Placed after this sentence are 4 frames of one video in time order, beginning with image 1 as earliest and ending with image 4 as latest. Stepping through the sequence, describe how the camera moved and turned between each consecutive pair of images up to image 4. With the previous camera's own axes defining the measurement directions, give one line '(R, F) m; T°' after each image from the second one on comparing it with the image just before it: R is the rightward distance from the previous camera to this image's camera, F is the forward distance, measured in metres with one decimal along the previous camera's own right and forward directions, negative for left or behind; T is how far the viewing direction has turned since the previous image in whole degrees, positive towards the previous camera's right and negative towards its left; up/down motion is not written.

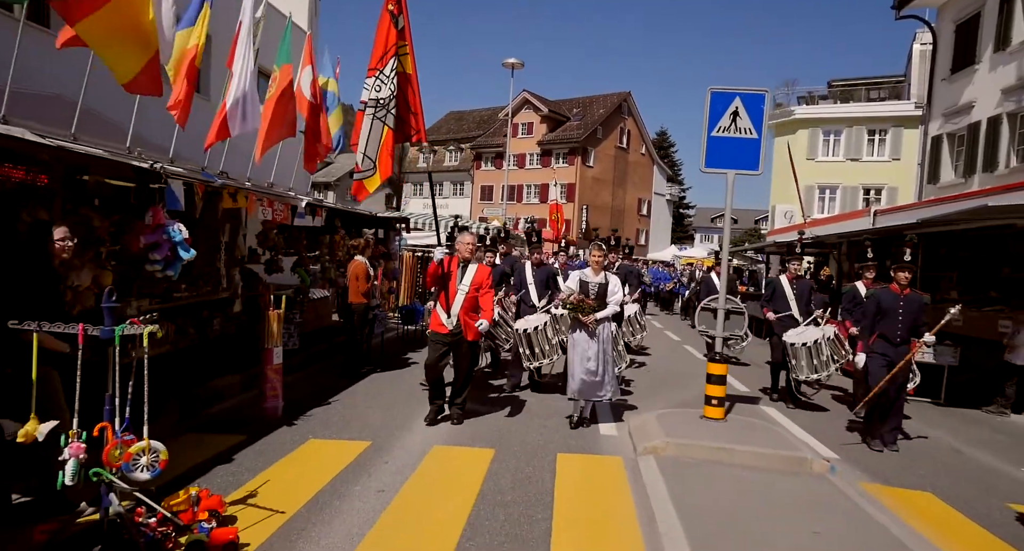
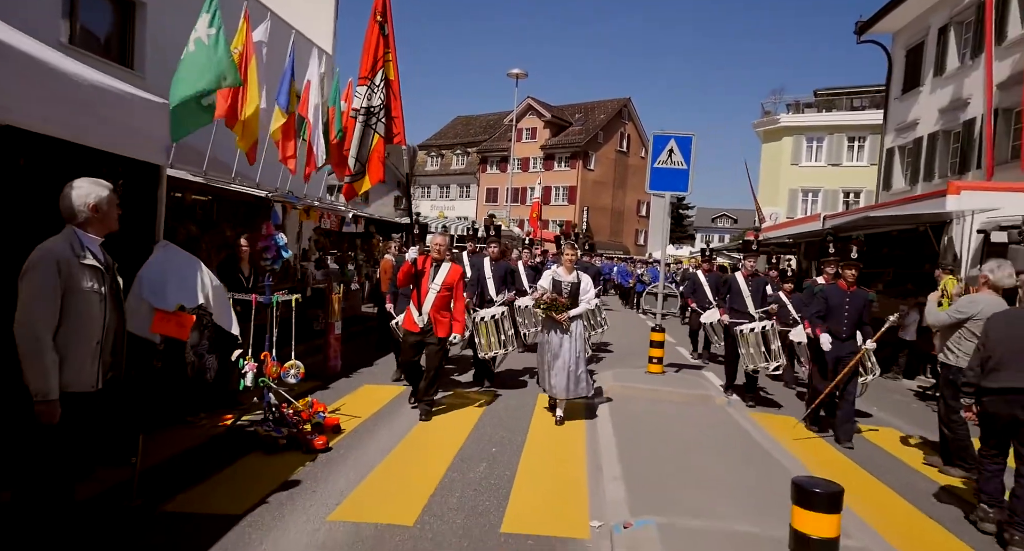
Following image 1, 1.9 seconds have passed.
(+0.1, -2.3) m; -1°
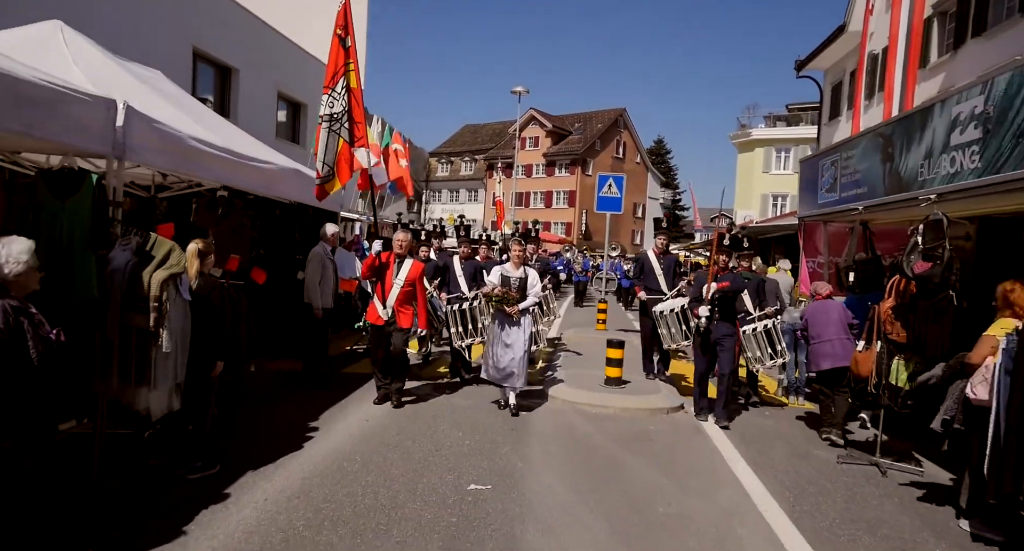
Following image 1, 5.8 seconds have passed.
(+0.3, -4.4) m; -1°
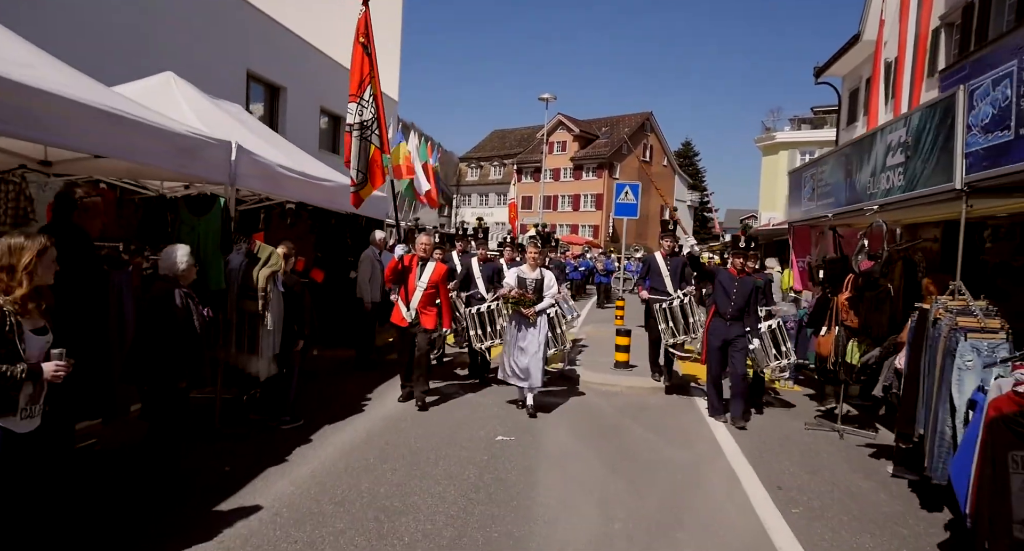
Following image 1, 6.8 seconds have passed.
(+0.1, -1.2) m; -3°
